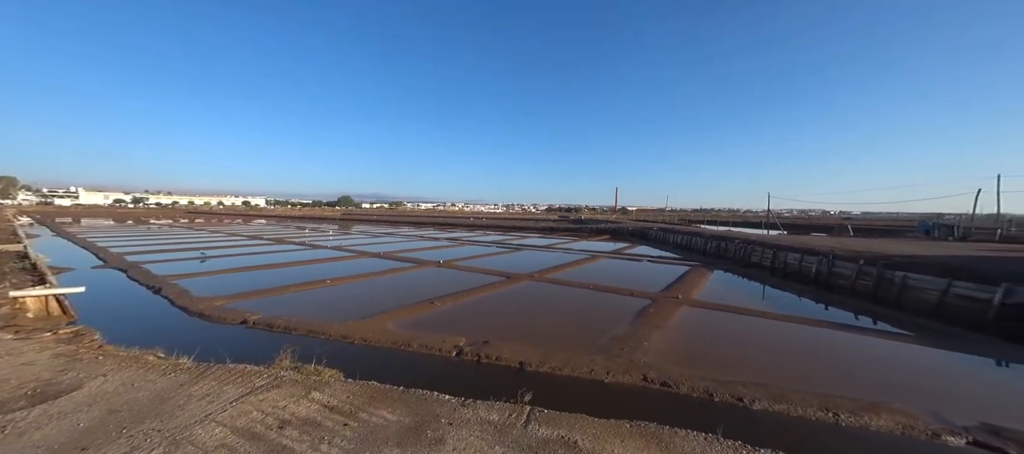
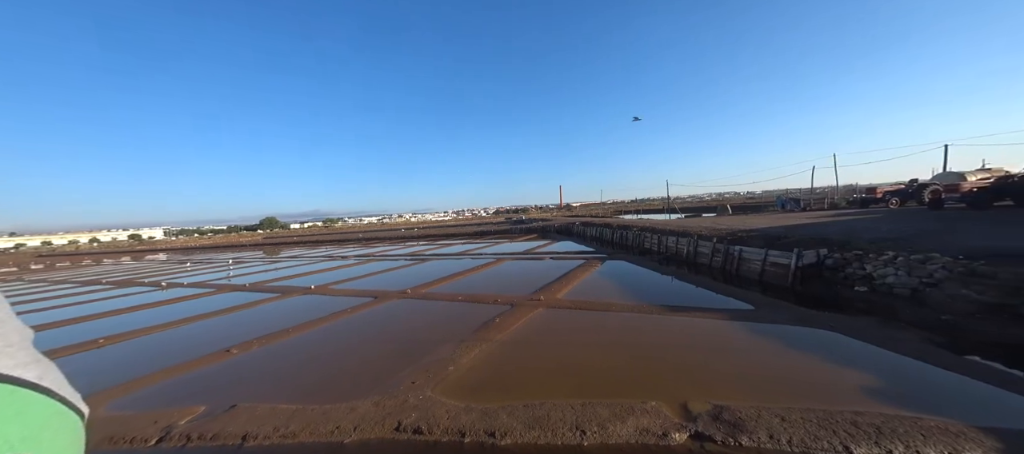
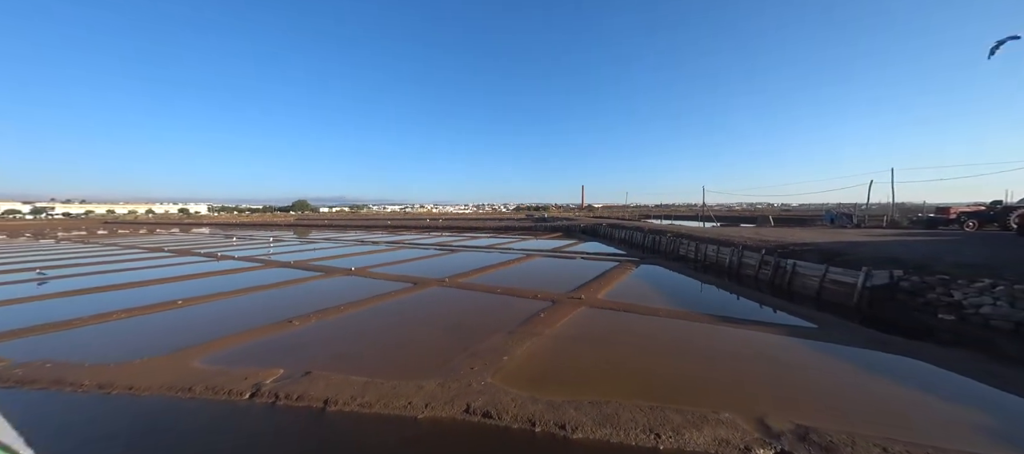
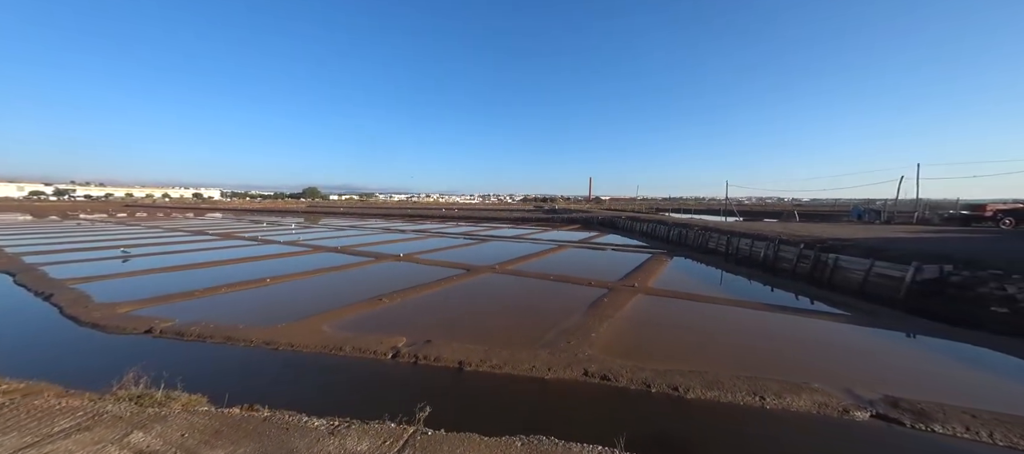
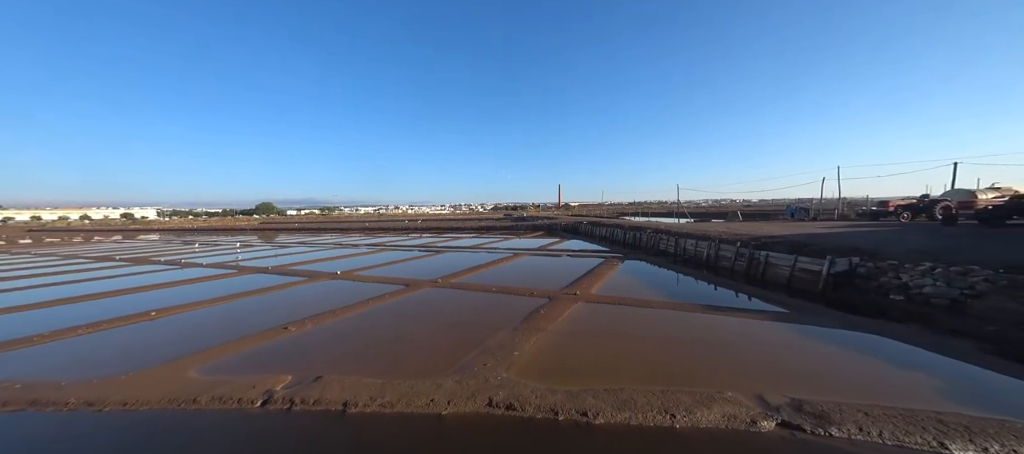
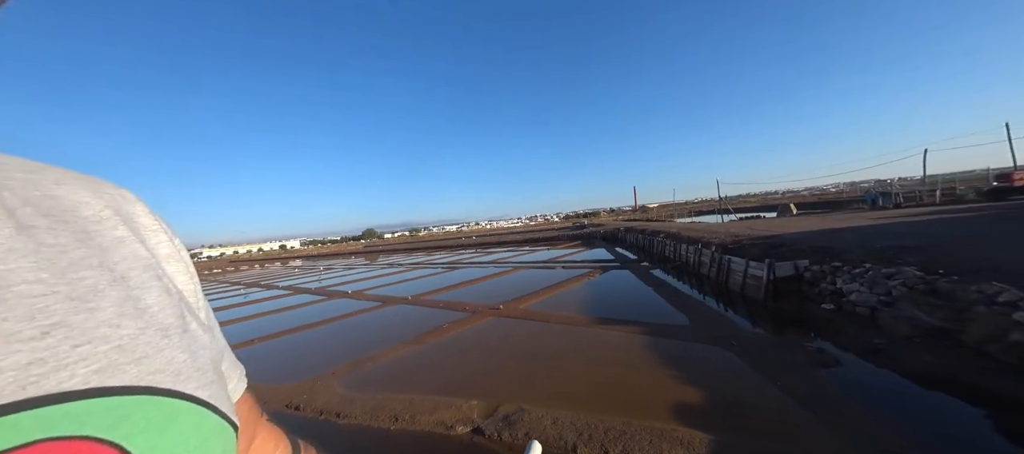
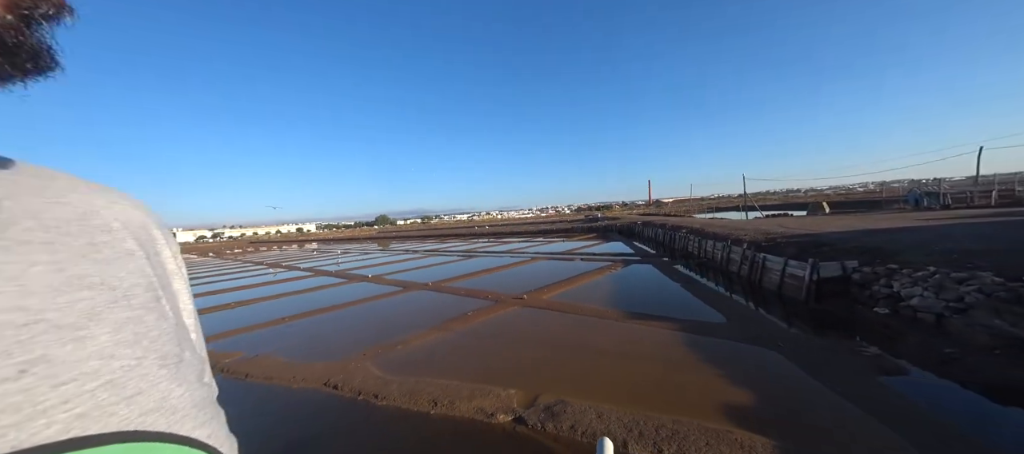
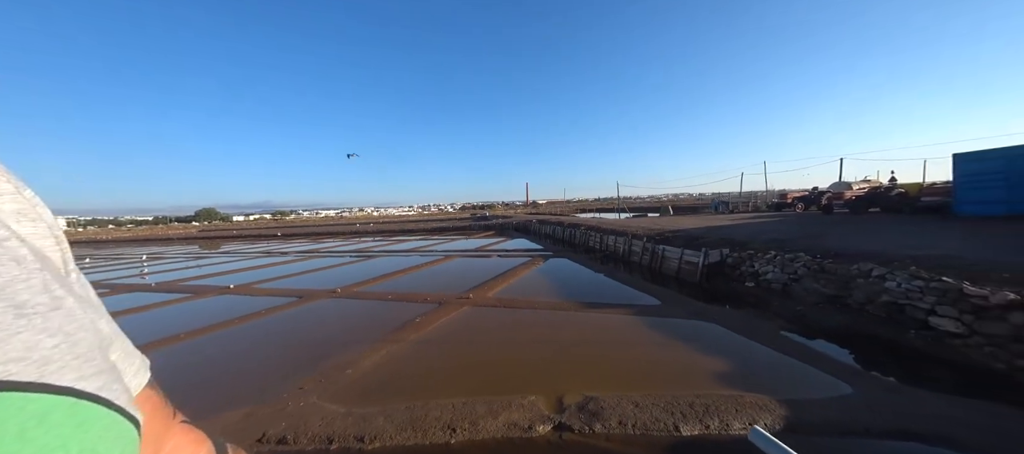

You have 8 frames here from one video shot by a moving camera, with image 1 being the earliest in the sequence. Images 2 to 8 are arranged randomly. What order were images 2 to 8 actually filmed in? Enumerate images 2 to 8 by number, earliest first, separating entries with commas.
4, 5, 3, 2, 8, 7, 6
